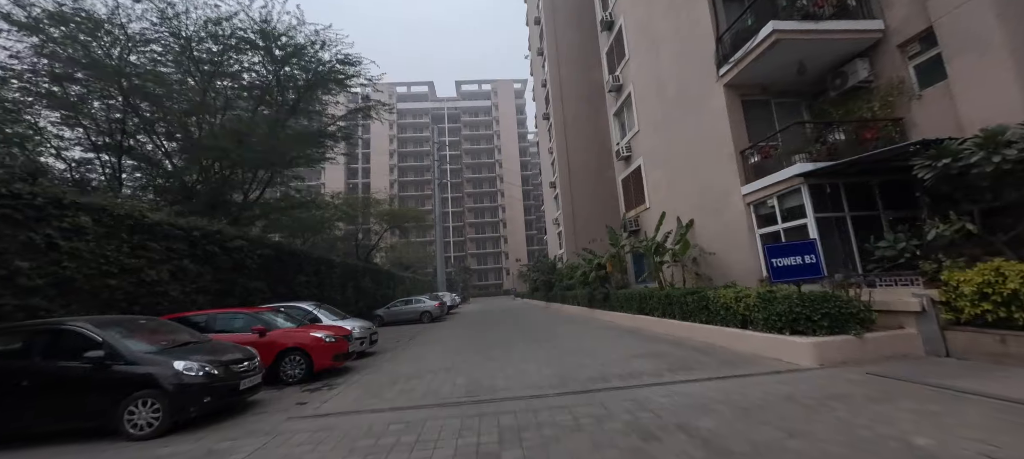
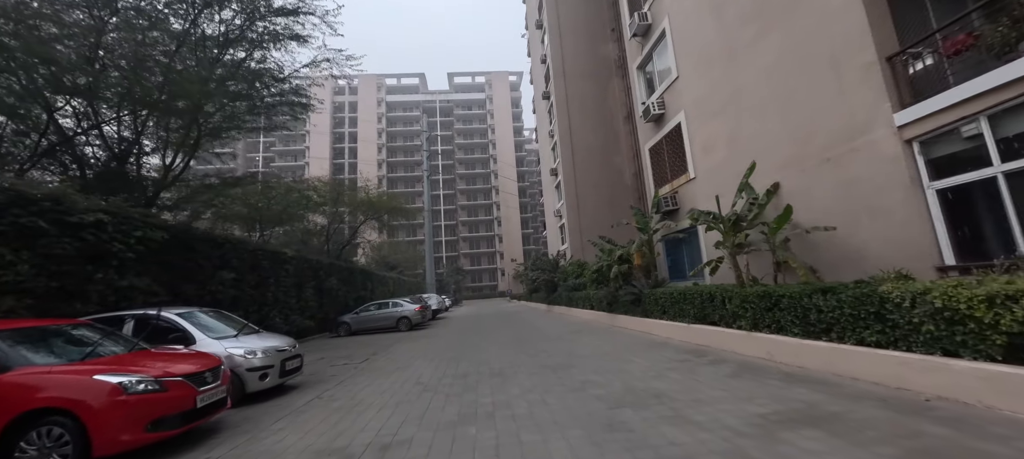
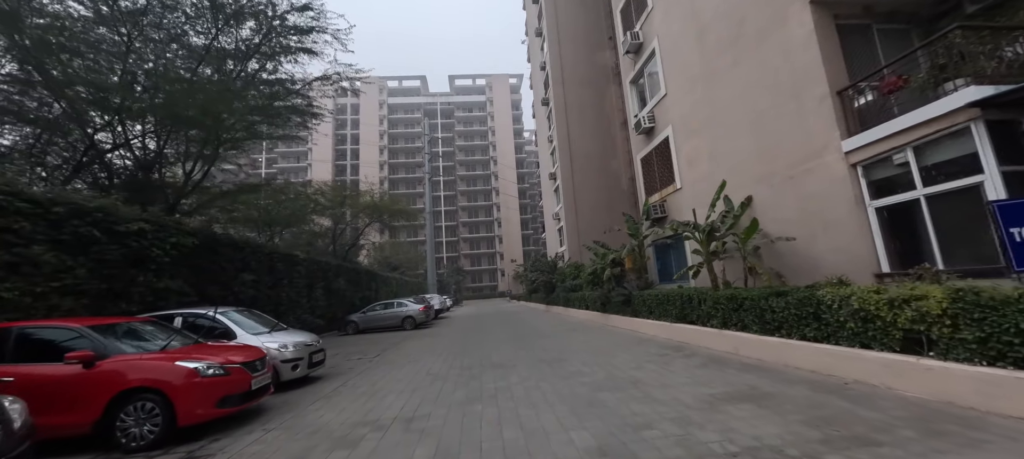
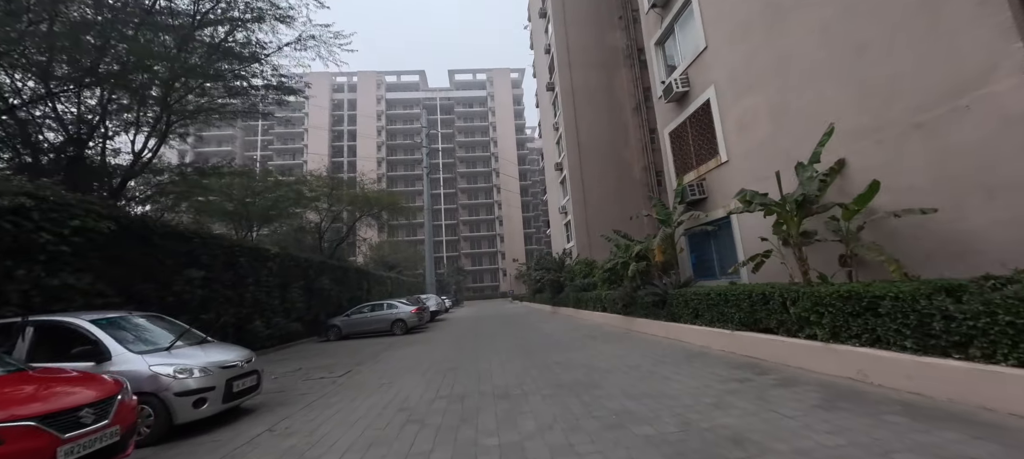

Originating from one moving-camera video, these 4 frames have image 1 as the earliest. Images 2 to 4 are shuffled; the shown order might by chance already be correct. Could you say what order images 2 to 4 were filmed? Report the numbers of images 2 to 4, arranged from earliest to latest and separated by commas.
3, 2, 4
